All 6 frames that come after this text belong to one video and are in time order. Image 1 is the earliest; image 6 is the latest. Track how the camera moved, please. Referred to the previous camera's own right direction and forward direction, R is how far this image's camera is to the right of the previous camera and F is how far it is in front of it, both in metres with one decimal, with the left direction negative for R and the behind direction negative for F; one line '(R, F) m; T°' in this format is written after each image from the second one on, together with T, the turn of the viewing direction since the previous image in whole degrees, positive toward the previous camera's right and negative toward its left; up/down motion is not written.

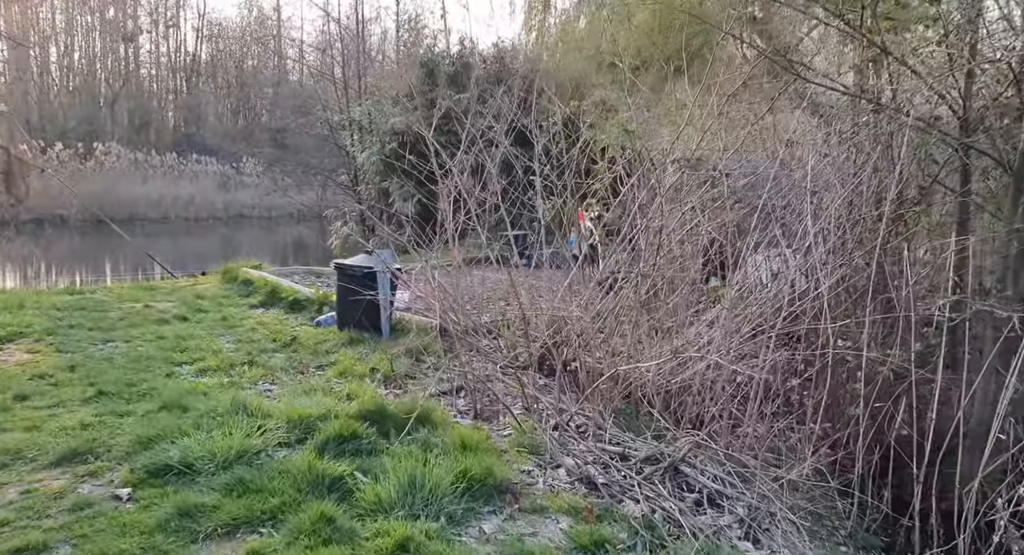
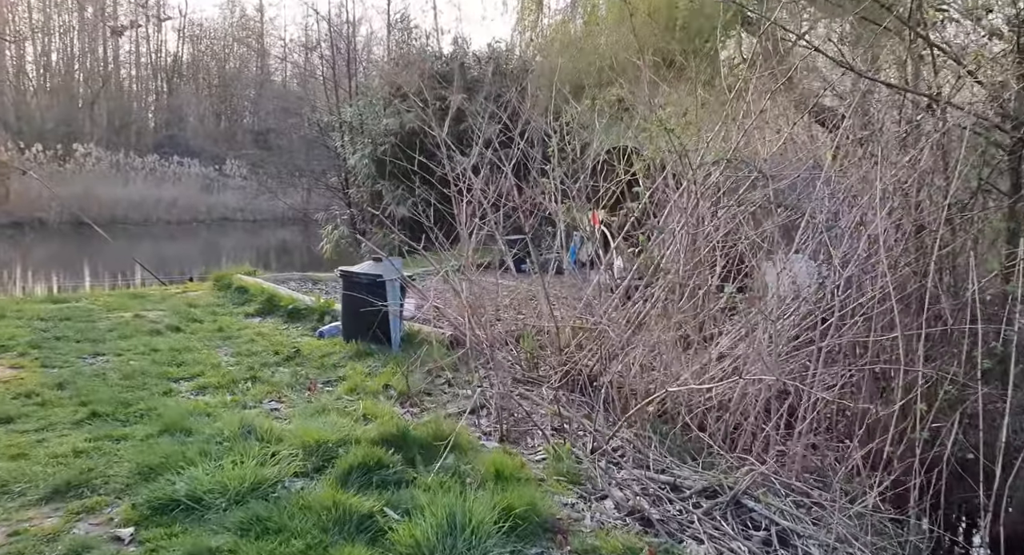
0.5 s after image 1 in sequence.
(-0.2, +0.3) m; +1°
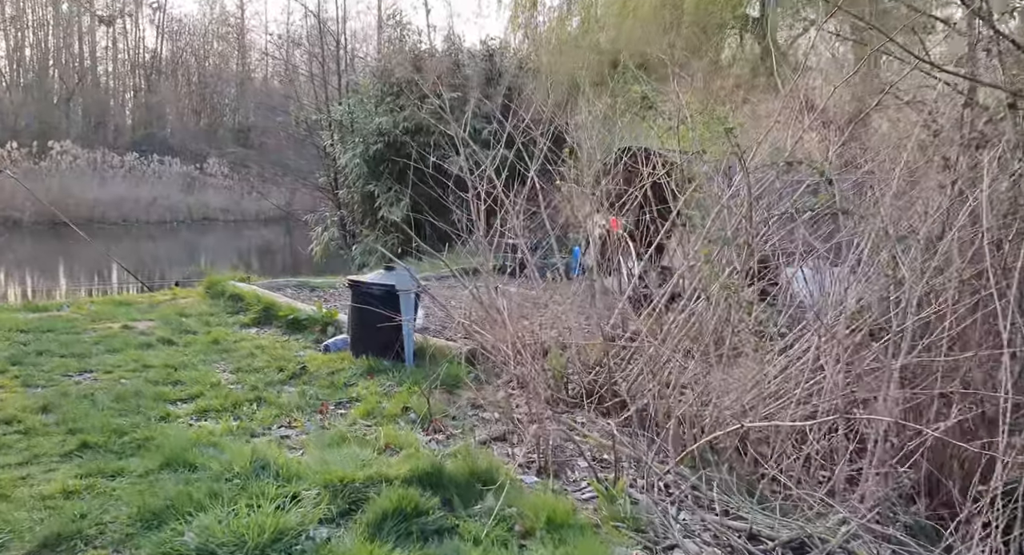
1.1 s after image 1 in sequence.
(-0.3, +0.4) m; +1°
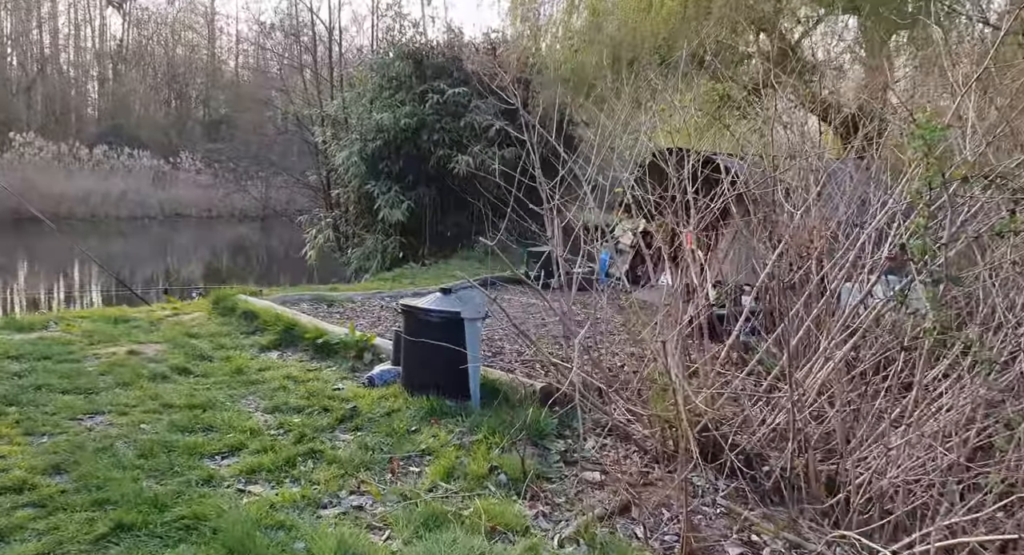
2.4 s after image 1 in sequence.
(-0.6, +0.7) m; +2°
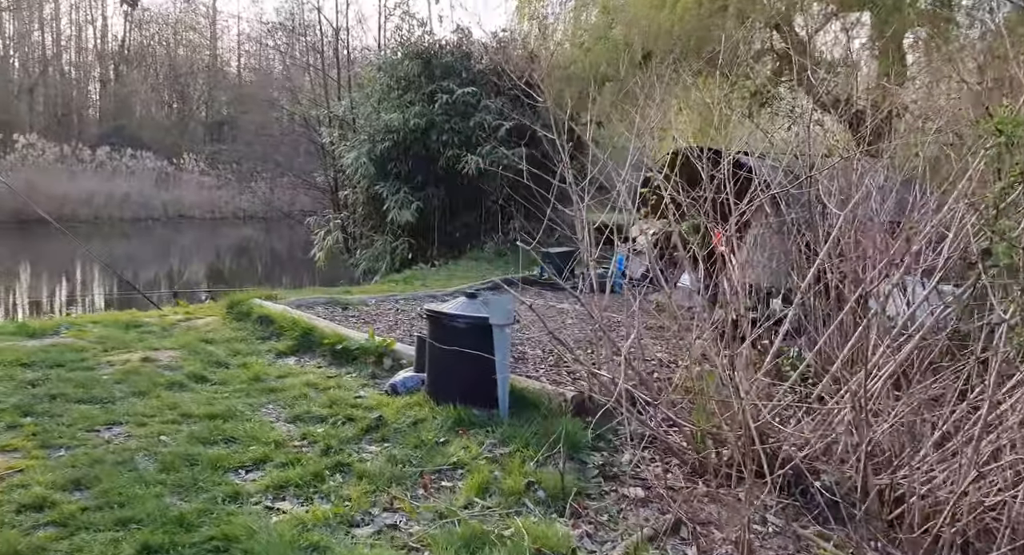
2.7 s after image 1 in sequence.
(-0.1, +0.1) m; 0°
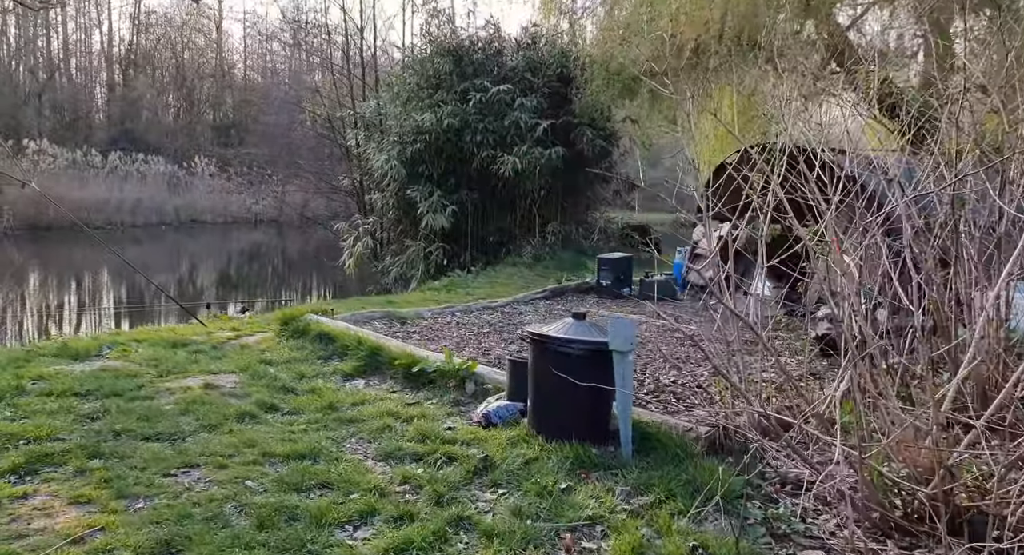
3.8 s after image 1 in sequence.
(-0.5, +0.5) m; 0°
